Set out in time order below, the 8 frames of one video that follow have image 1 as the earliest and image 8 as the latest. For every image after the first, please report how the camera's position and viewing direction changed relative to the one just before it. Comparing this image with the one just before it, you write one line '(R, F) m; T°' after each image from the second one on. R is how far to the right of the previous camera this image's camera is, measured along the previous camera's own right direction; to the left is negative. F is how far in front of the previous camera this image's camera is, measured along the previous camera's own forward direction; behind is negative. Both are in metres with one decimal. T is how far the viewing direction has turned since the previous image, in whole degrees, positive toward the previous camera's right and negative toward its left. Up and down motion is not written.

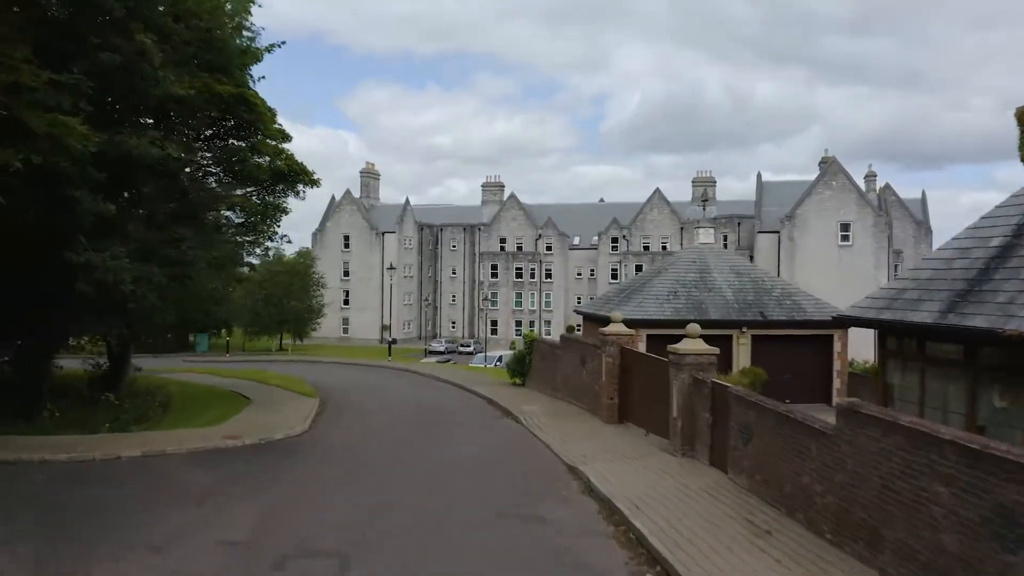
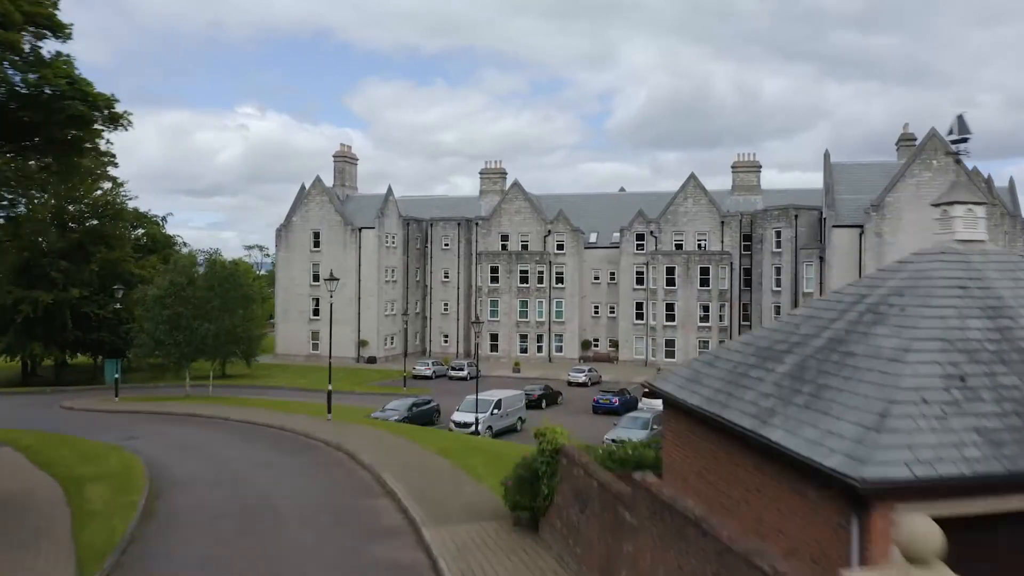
(0.0, +12.8) m; 0°
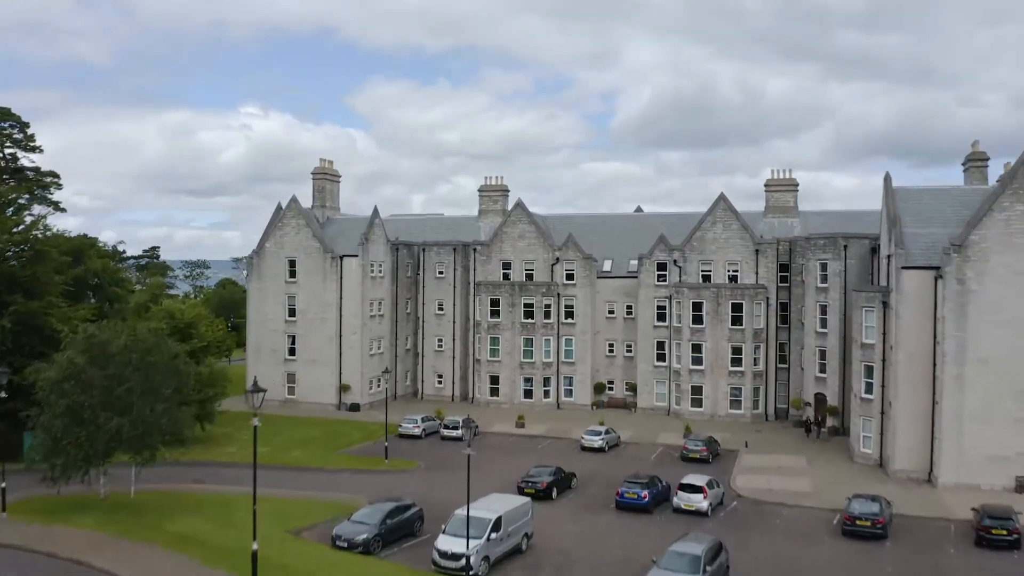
(0.0, +7.4) m; 0°
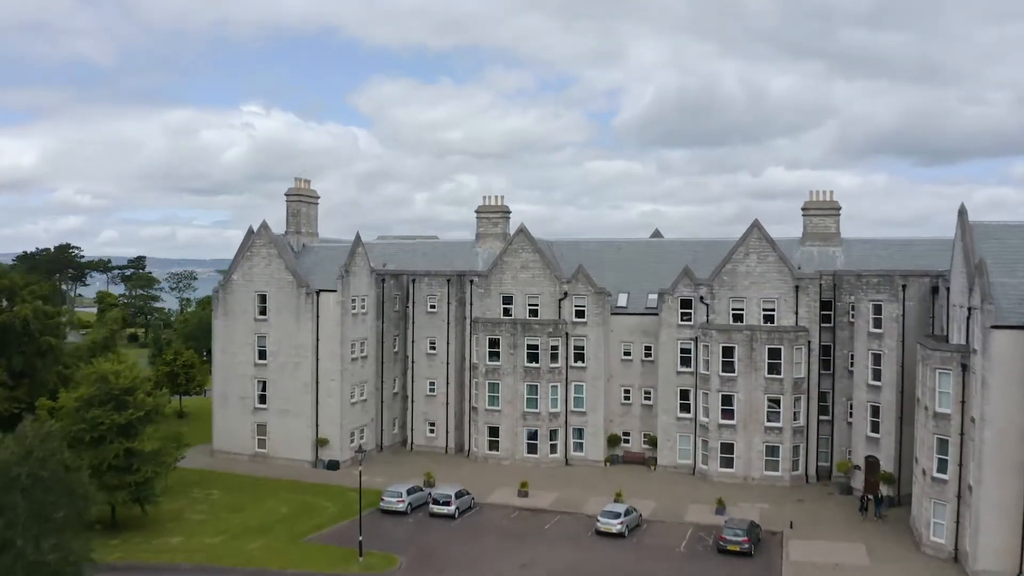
(0.0, +6.8) m; 0°
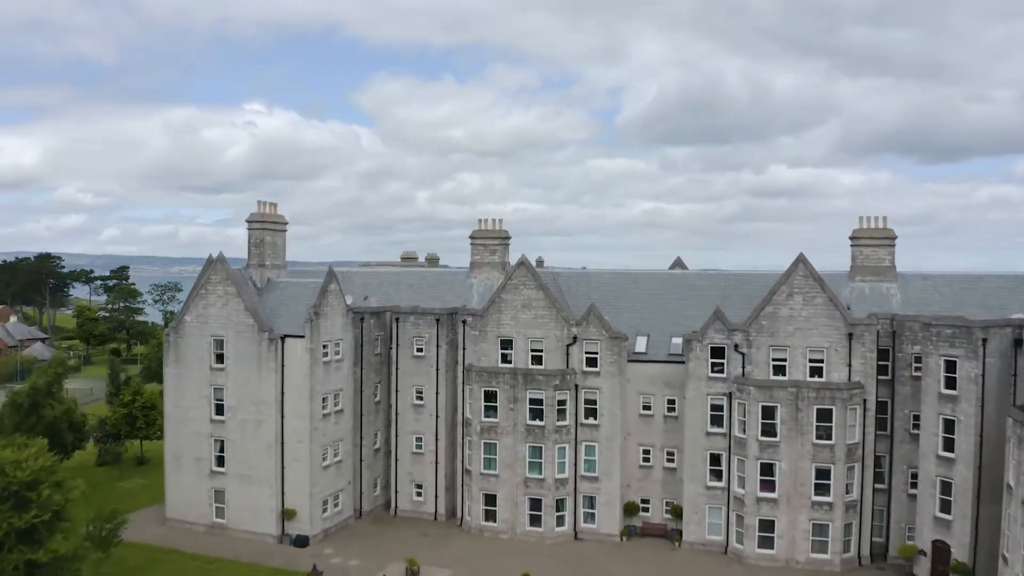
(+0.1, +6.9) m; 0°
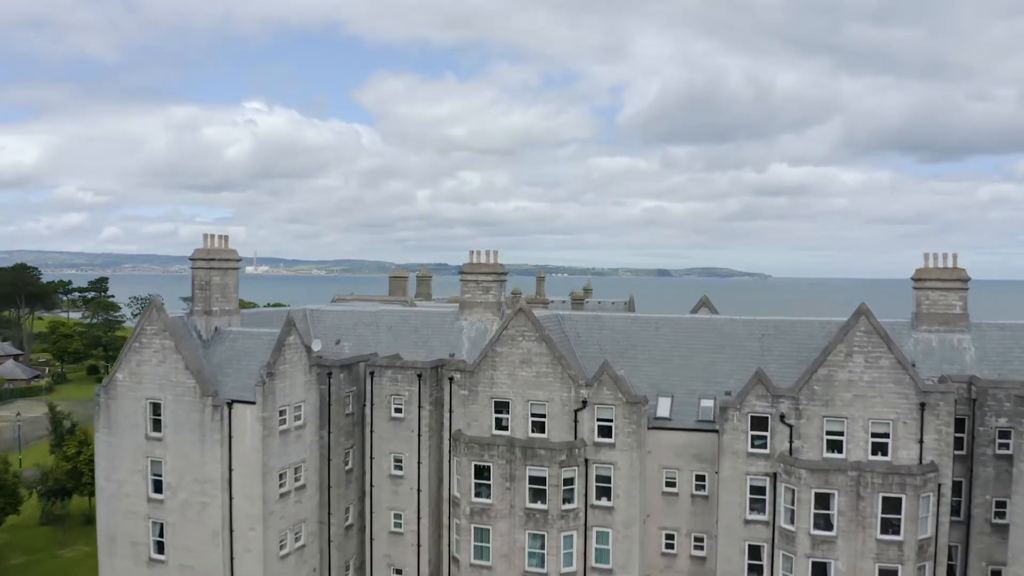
(+0.1, +6.8) m; 0°
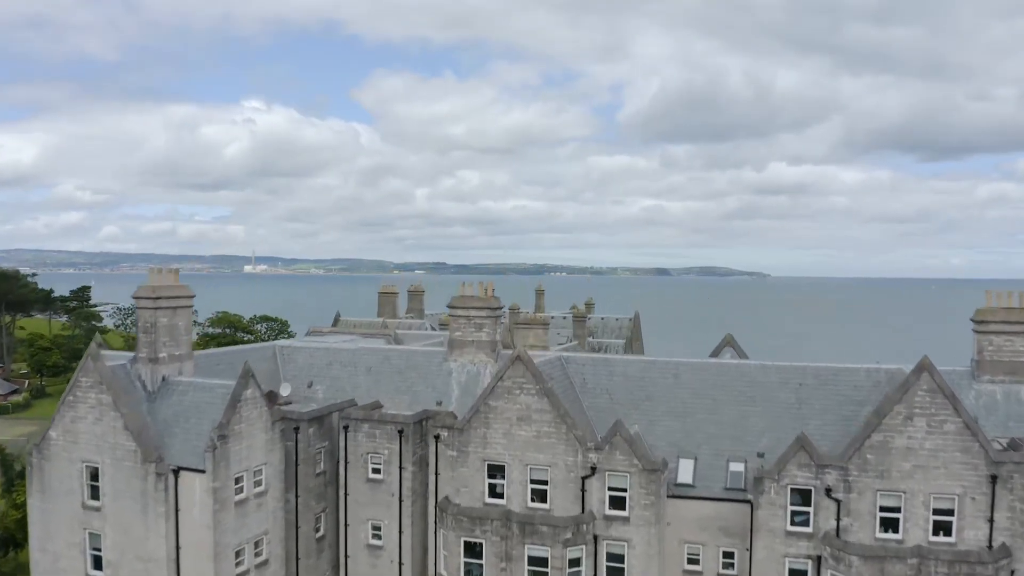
(+0.1, +4.9) m; 0°
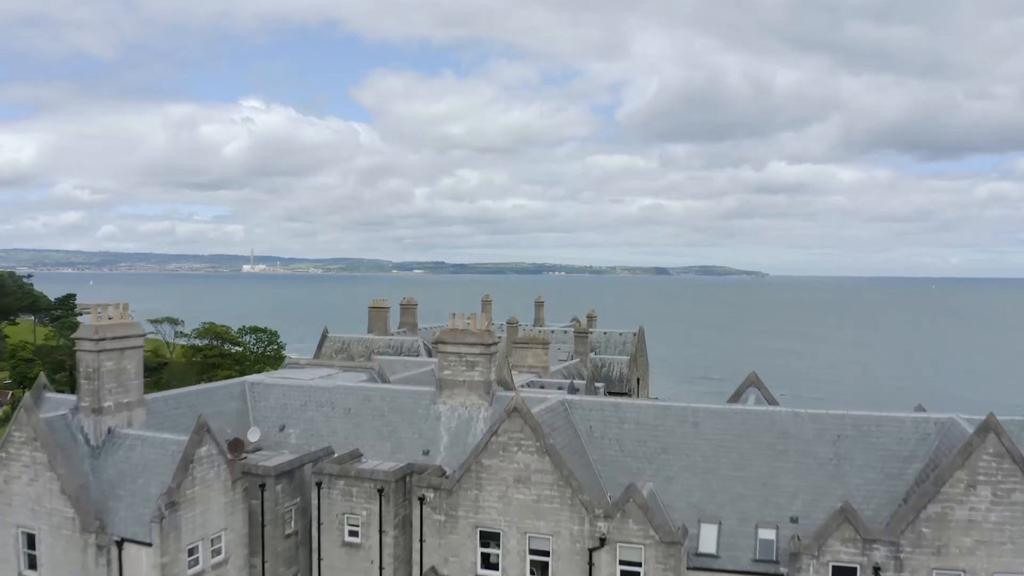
(+0.1, +3.8) m; 0°
